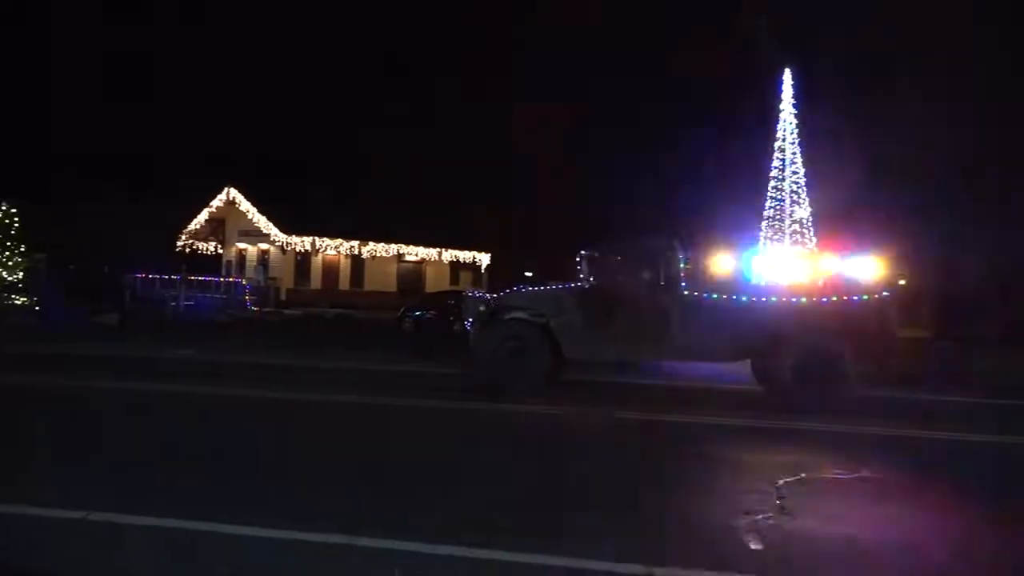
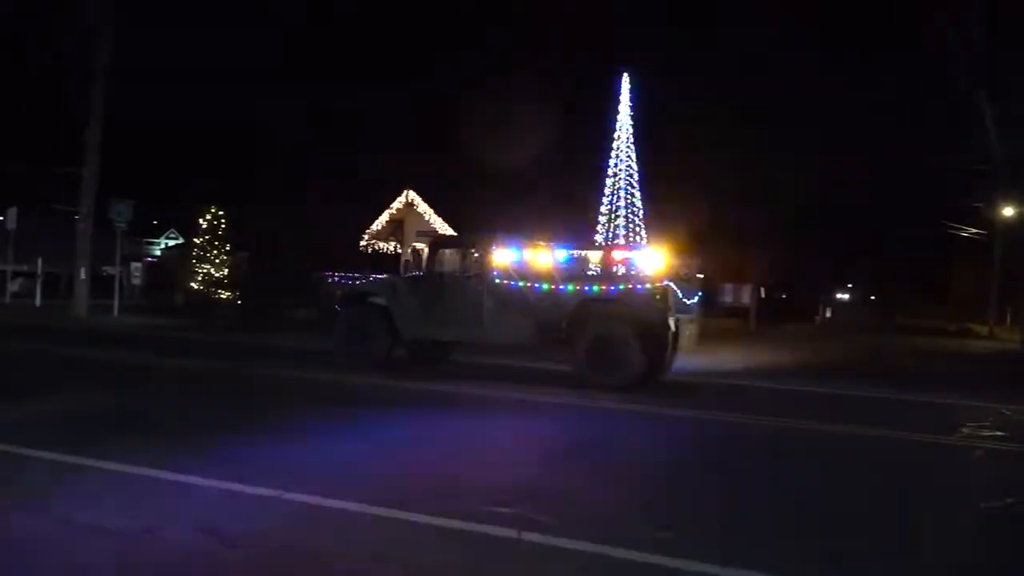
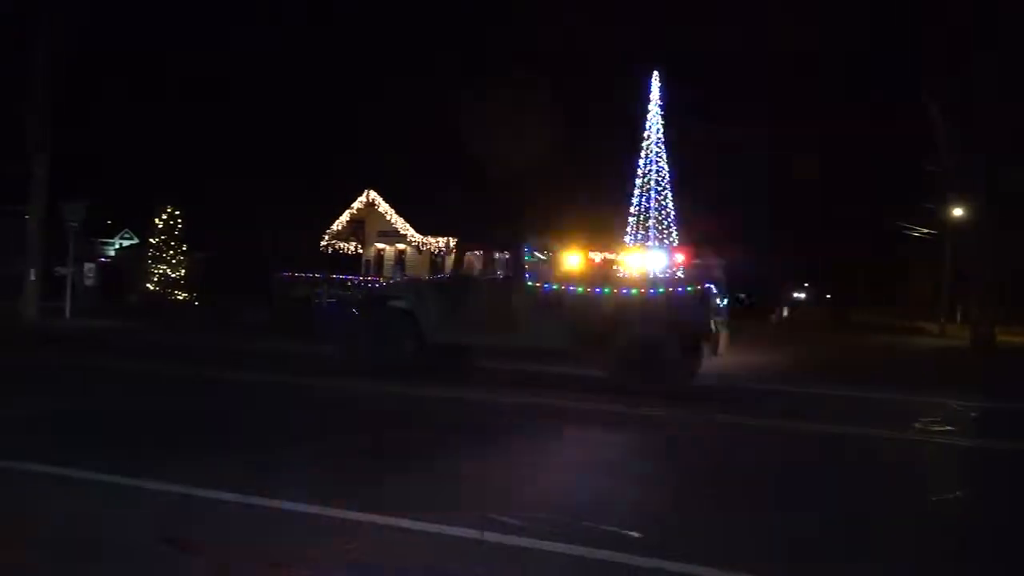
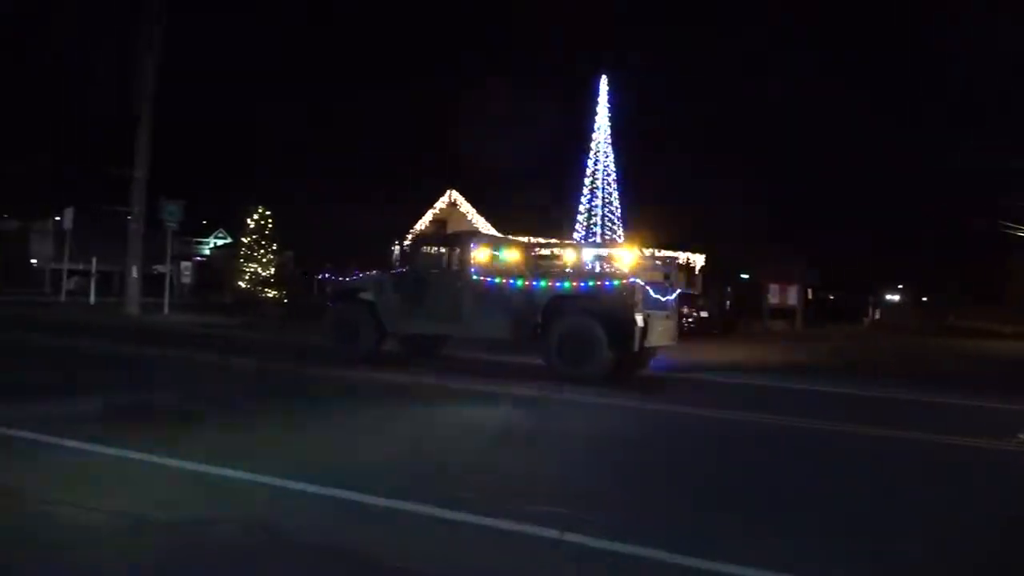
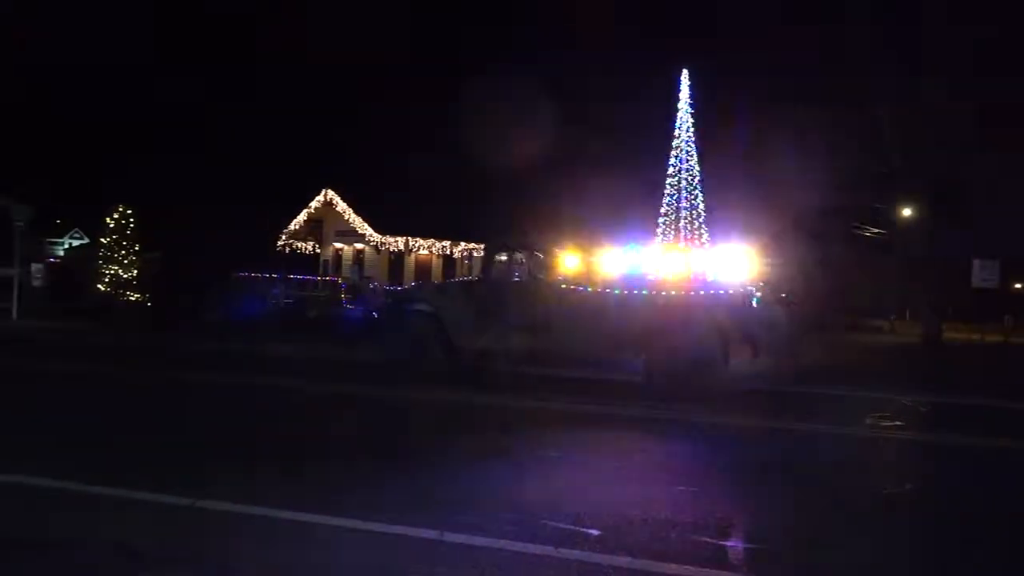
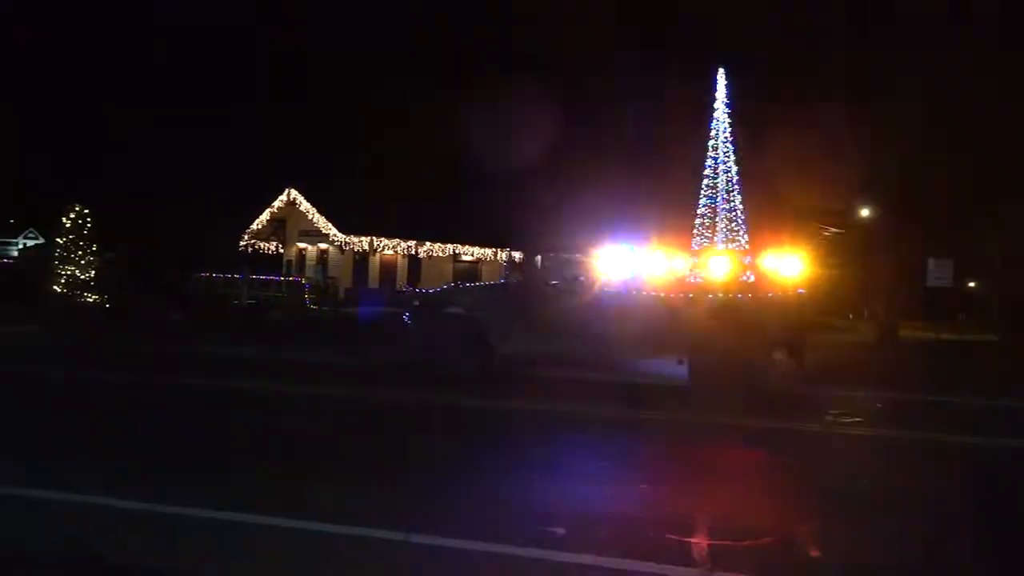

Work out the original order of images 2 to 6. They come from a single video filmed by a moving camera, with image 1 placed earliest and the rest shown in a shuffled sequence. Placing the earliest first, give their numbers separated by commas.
6, 5, 3, 2, 4
